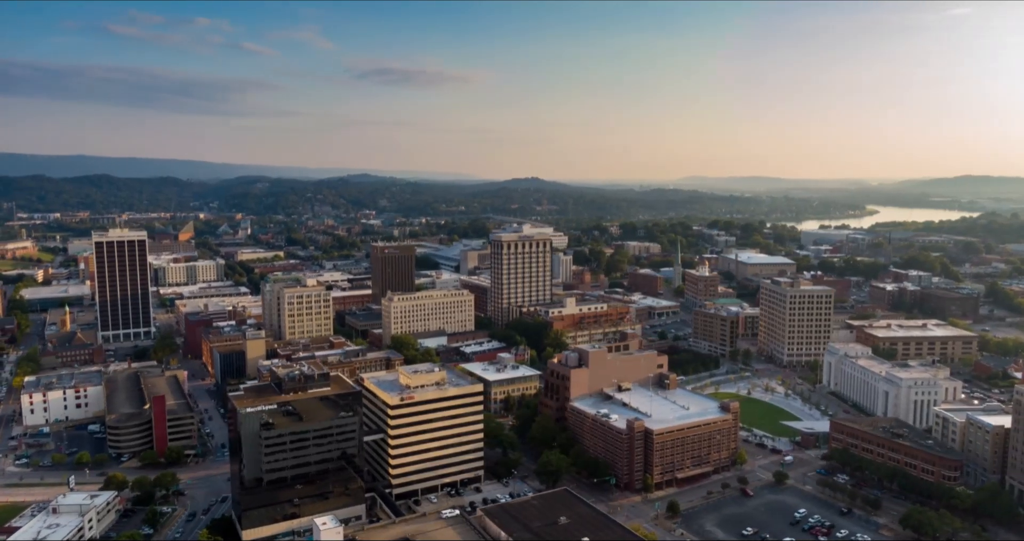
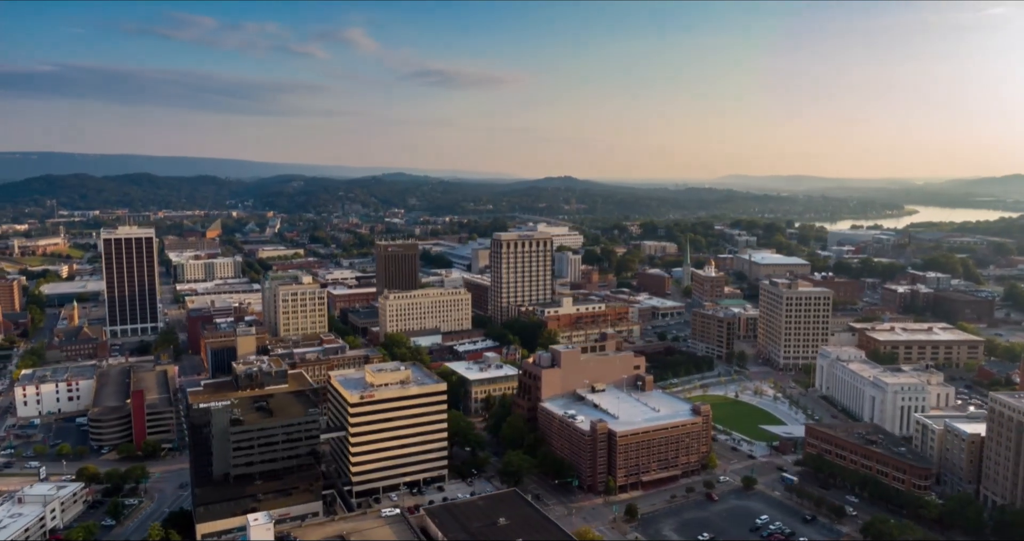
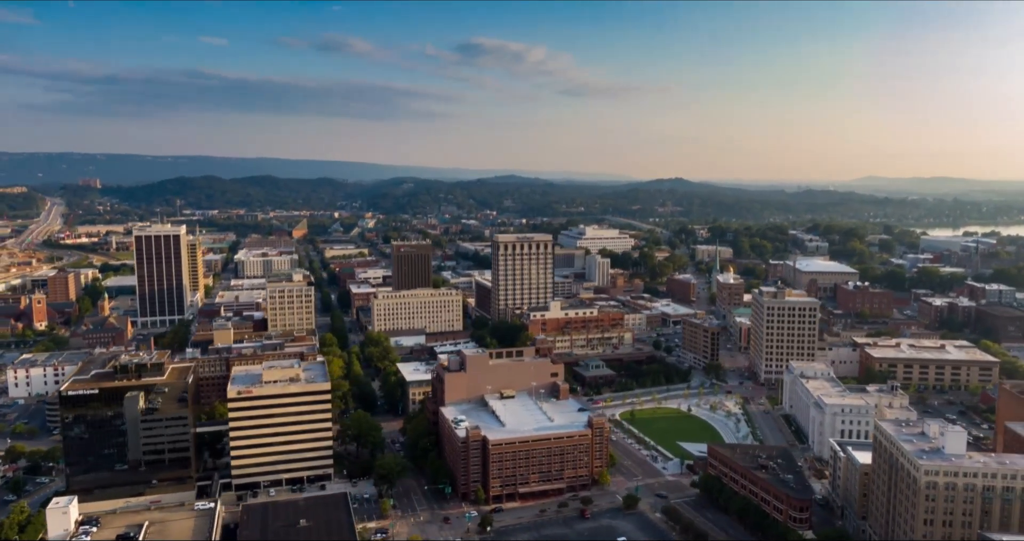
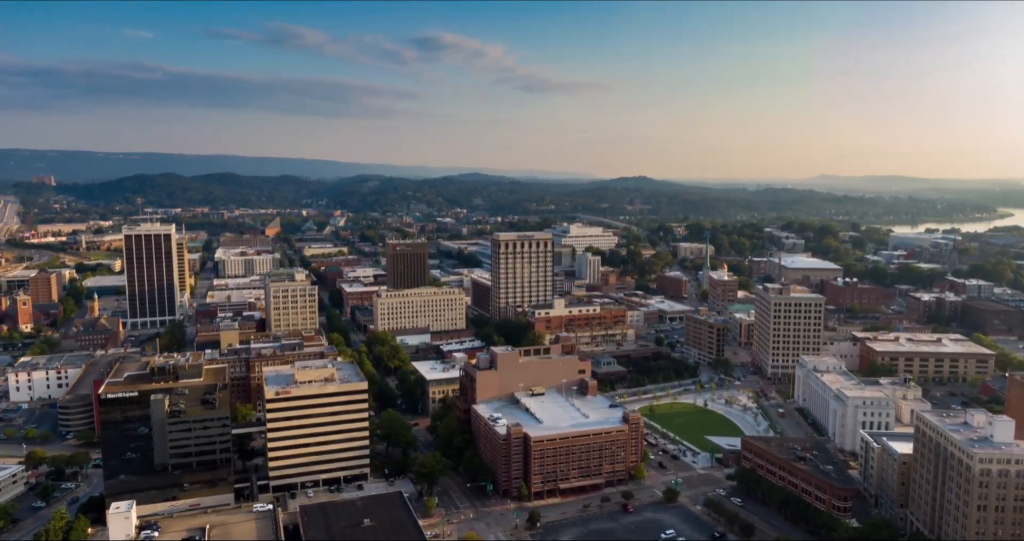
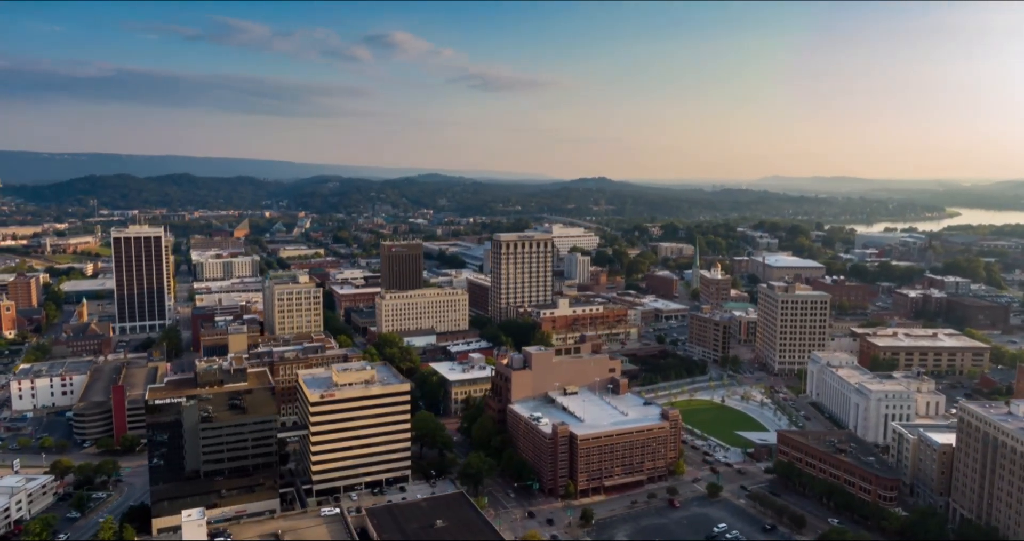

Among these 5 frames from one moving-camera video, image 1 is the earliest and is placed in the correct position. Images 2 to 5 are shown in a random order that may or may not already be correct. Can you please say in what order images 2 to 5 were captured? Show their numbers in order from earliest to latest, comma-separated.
2, 5, 4, 3
